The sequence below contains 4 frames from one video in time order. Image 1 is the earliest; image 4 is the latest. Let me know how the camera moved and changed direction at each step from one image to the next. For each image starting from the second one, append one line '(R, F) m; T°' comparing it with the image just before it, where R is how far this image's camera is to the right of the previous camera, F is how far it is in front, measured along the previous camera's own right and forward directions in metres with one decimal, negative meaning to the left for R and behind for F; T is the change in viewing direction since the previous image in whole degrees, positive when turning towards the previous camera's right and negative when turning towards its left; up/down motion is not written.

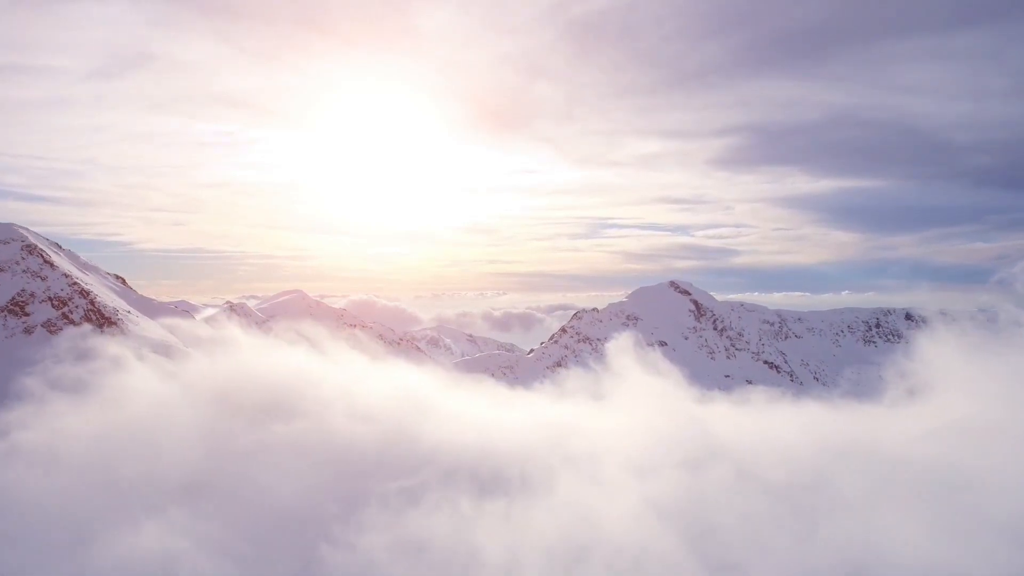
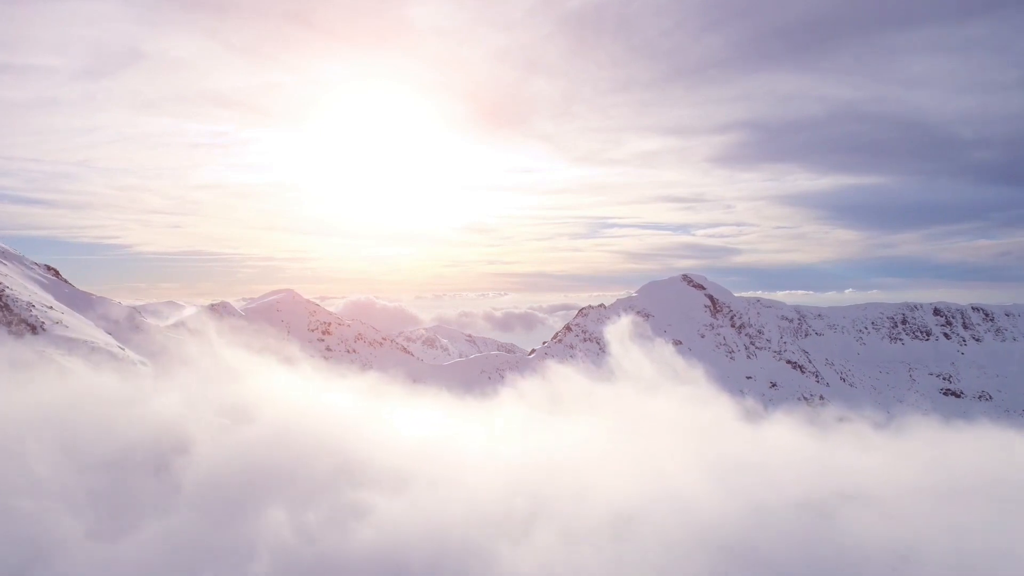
(+0.7, +32.3) m; 0°
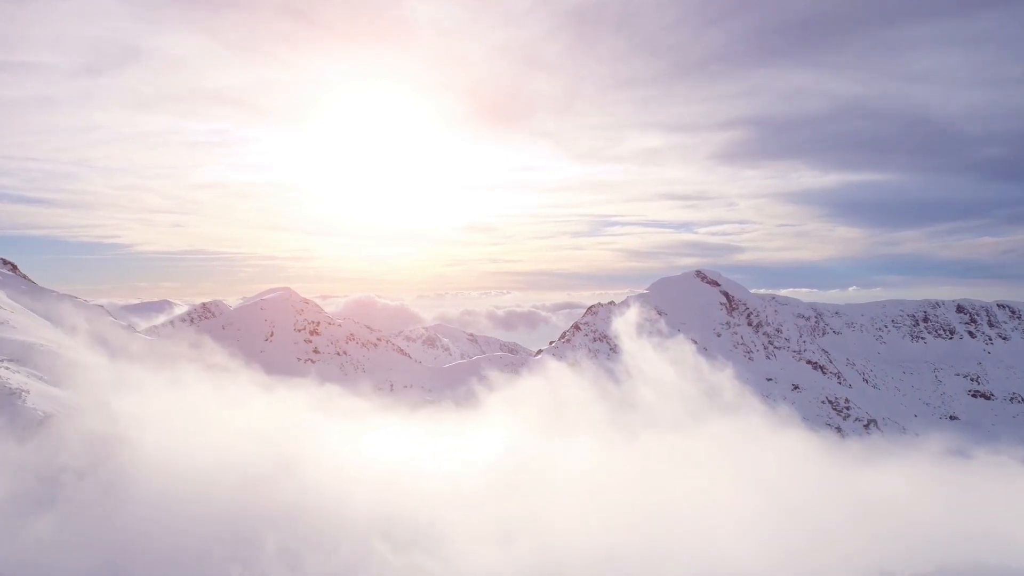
(-1.7, +19.1) m; 0°
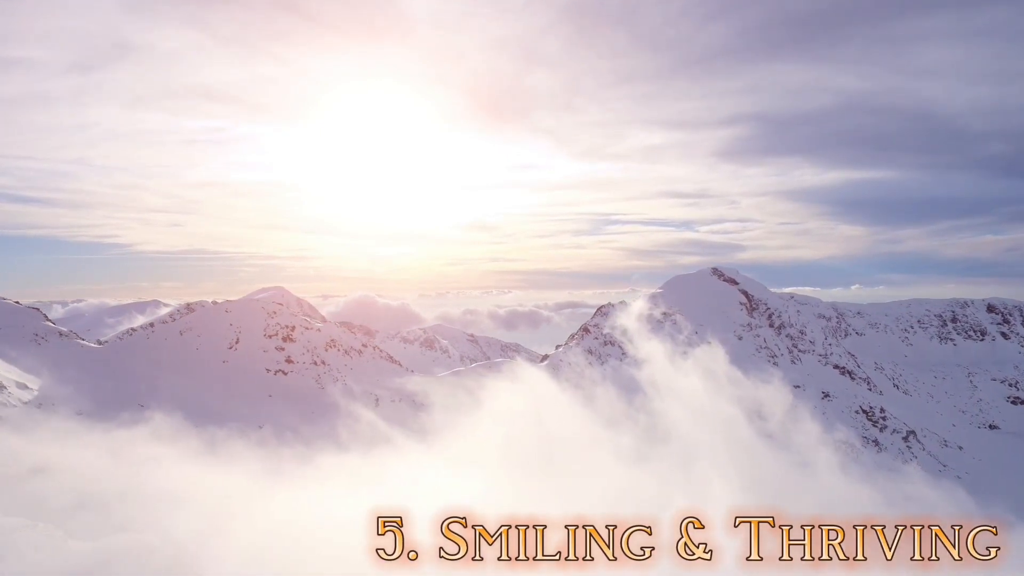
(-0.9, +25.9) m; 0°
